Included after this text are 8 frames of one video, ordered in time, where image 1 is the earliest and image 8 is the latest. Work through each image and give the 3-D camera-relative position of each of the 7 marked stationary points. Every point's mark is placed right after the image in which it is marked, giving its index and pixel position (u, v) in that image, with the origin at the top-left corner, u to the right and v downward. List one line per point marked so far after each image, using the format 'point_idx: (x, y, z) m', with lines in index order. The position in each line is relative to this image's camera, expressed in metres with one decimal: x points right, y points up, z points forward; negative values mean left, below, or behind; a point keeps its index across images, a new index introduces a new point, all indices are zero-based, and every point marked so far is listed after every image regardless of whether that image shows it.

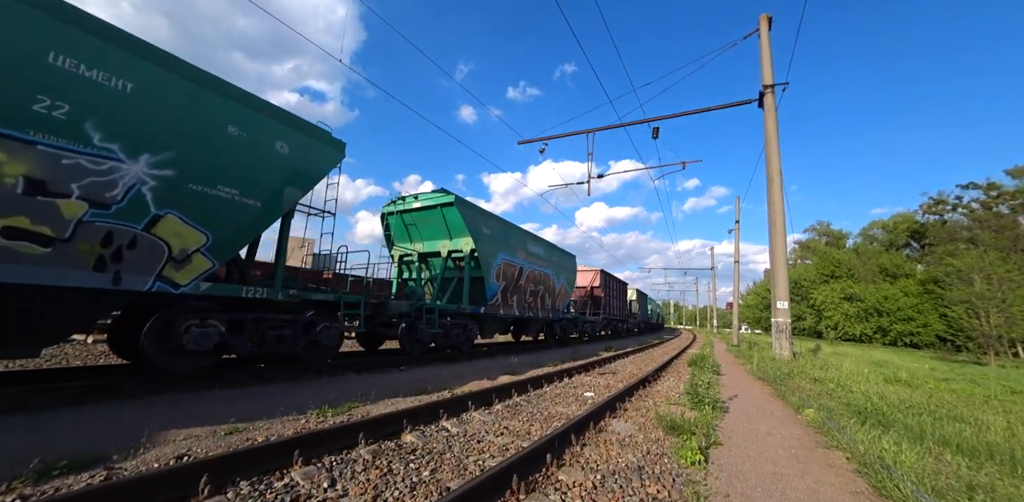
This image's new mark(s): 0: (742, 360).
0: (+8.2, -4.0, +13.4) m
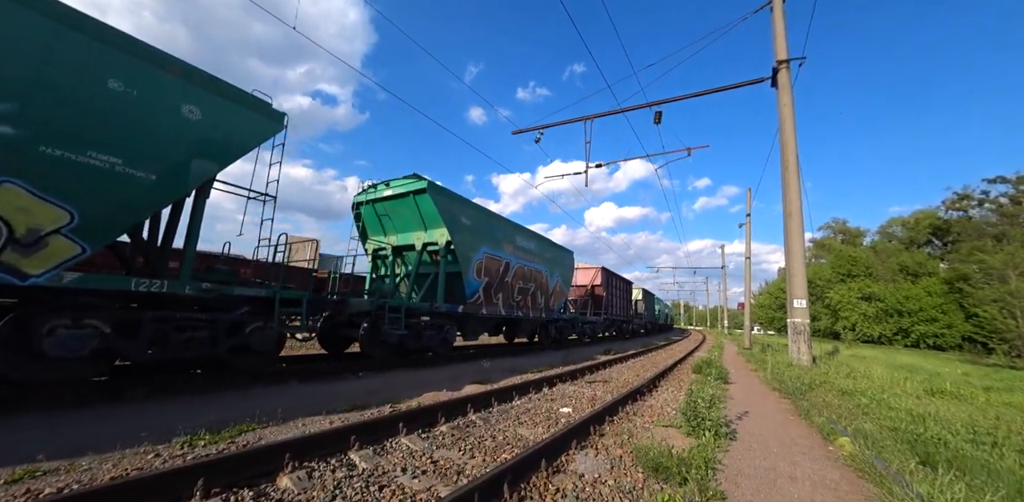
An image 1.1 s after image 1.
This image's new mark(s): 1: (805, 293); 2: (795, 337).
0: (+7.7, -3.7, +12.0) m
1: (+8.9, -1.3, +11.5) m
2: (+8.7, -2.6, +11.5) m
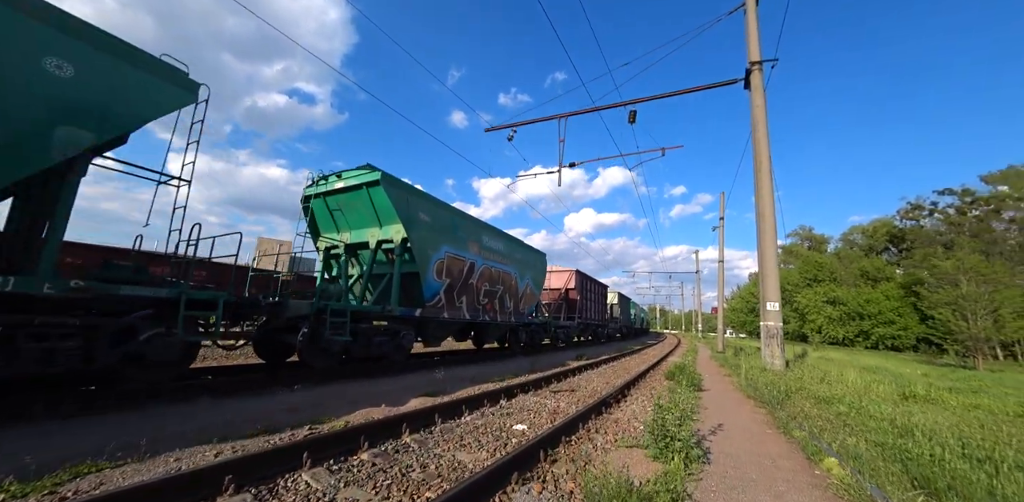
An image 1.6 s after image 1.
0: (+6.7, -3.8, +11.6) m
1: (+7.9, -1.3, +11.2) m
2: (+7.6, -2.7, +11.2) m
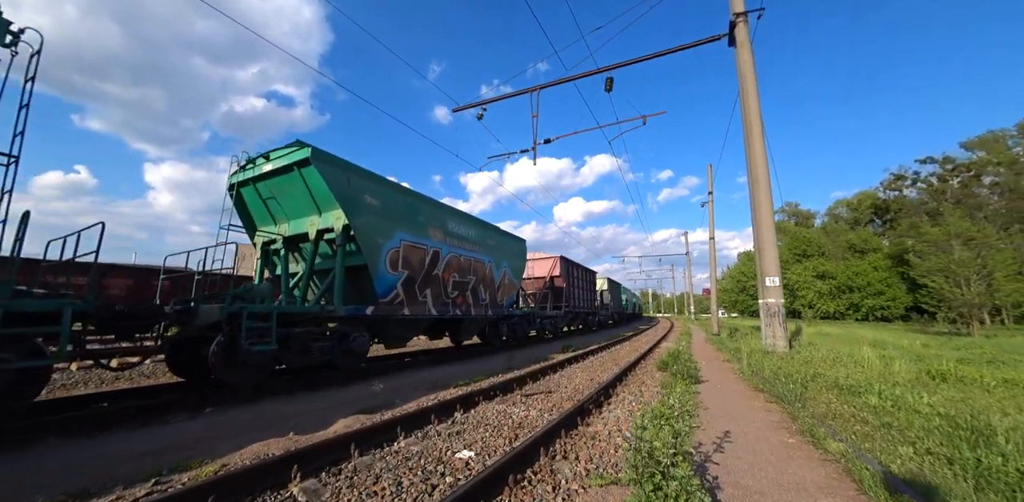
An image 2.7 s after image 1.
0: (+6.0, -3.0, +10.6) m
1: (+7.1, -0.5, +10.0) m
2: (+6.9, -1.8, +10.1) m
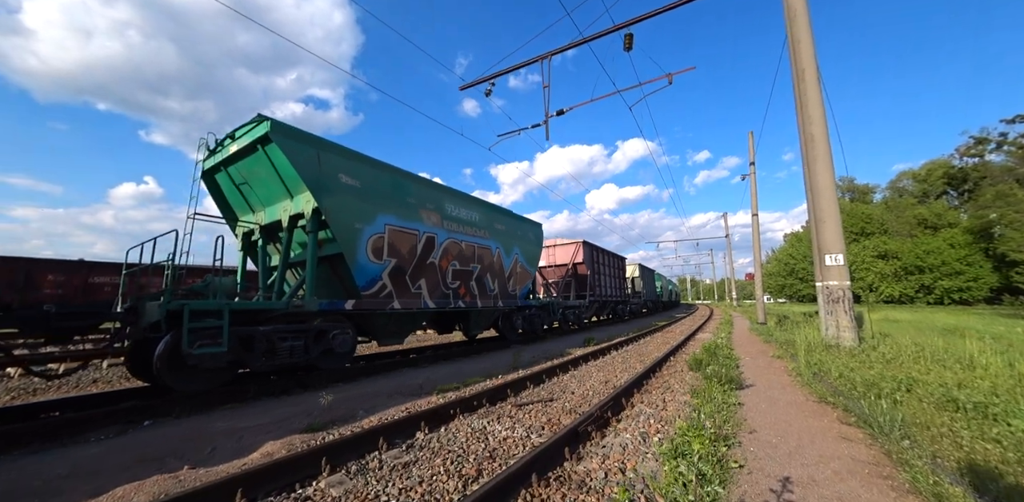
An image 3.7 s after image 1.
0: (+6.2, -2.4, +8.8) m
1: (+7.2, +0.1, +8.2) m
2: (+7.0, -1.2, +8.2) m
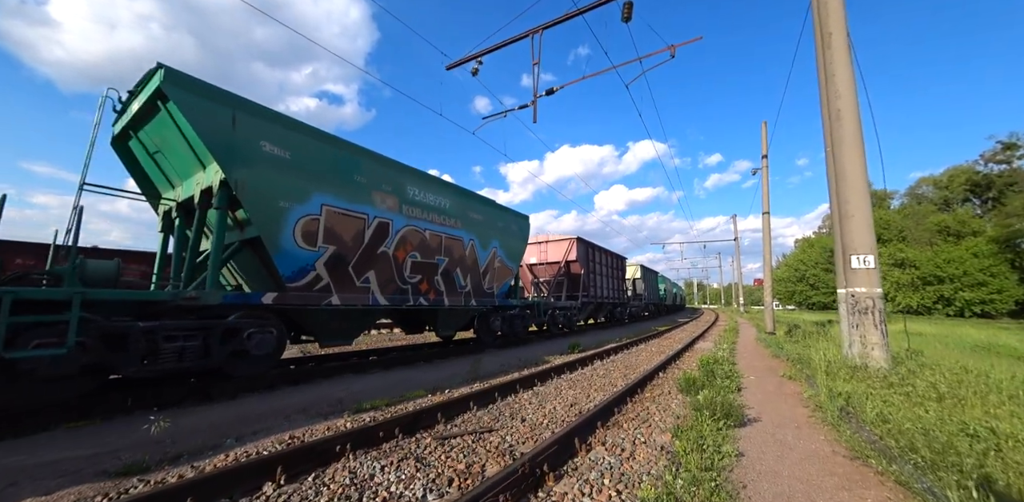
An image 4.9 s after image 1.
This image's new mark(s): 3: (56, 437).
0: (+5.4, -2.3, +7.4) m
1: (+6.4, +0.1, +6.7) m
2: (+6.2, -1.2, +6.8) m
3: (-5.0, -2.0, +4.0) m
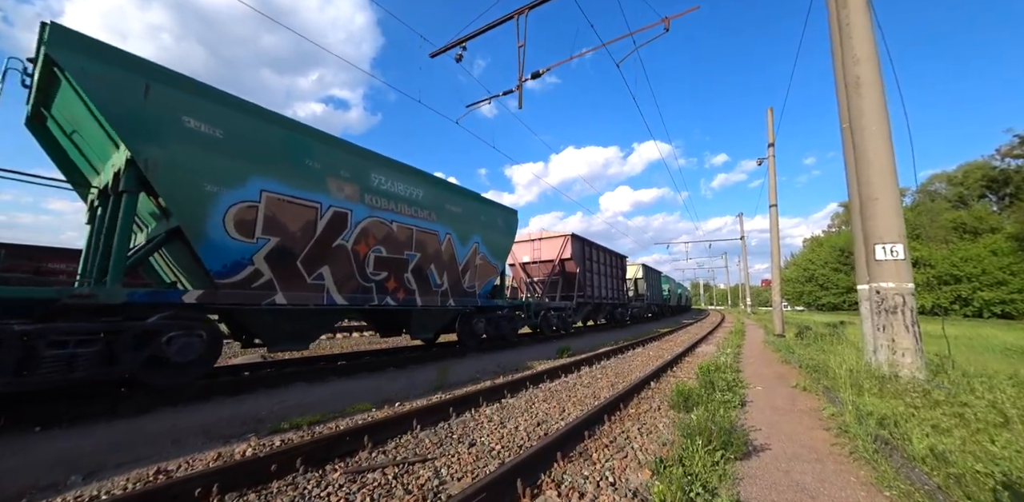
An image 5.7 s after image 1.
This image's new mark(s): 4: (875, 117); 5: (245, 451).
0: (+4.9, -2.2, +6.4) m
1: (+5.9, +0.3, +5.7) m
2: (+5.7, -1.0, +5.8) m
3: (-5.5, -1.9, +3.2) m
4: (+5.7, +2.2, +6.0) m
5: (-2.5, -1.9, +3.5) m
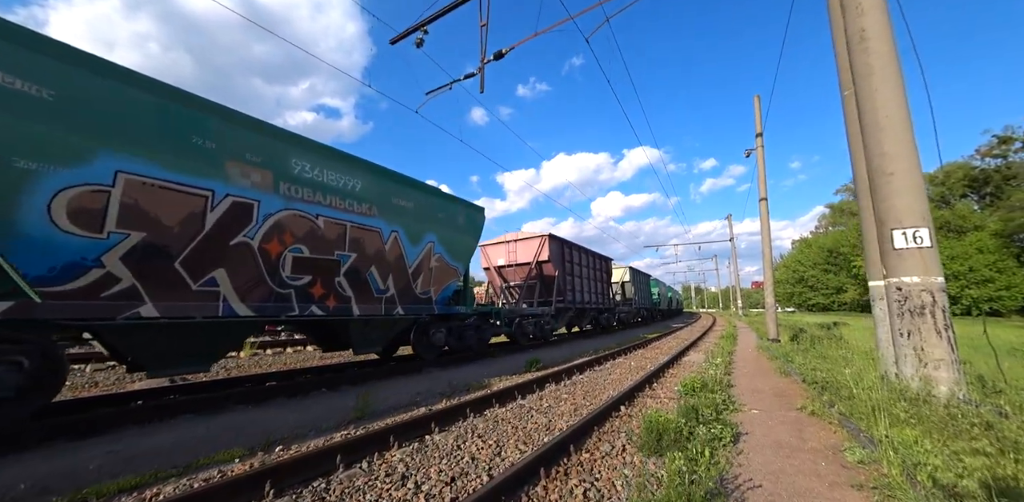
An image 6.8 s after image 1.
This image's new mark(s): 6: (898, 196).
0: (+4.0, -2.0, +5.2) m
1: (+5.0, +0.5, +4.6) m
2: (+4.8, -0.9, +4.6) m
3: (-6.3, -1.8, +1.8) m
4: (+4.8, +2.4, +4.9) m
5: (-3.3, -1.8, +2.2) m
6: (+4.8, +0.7, +4.7) m
